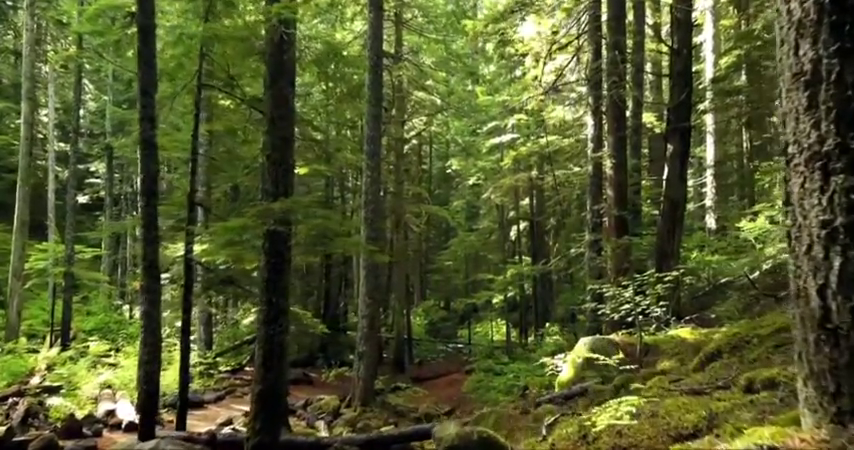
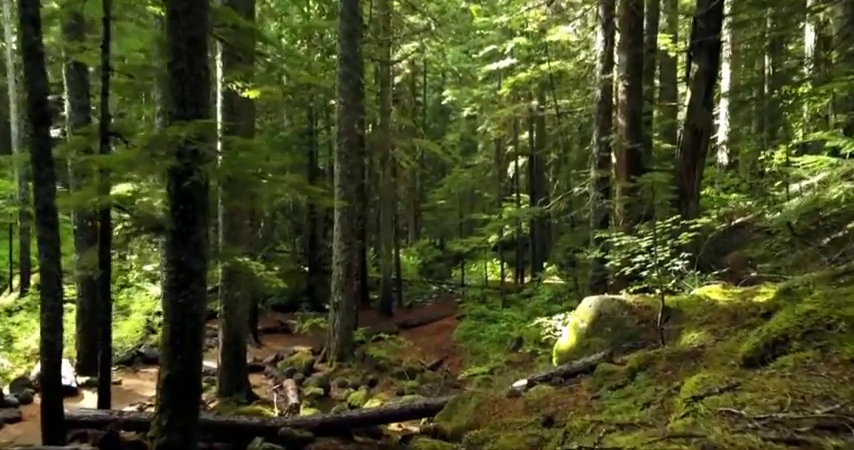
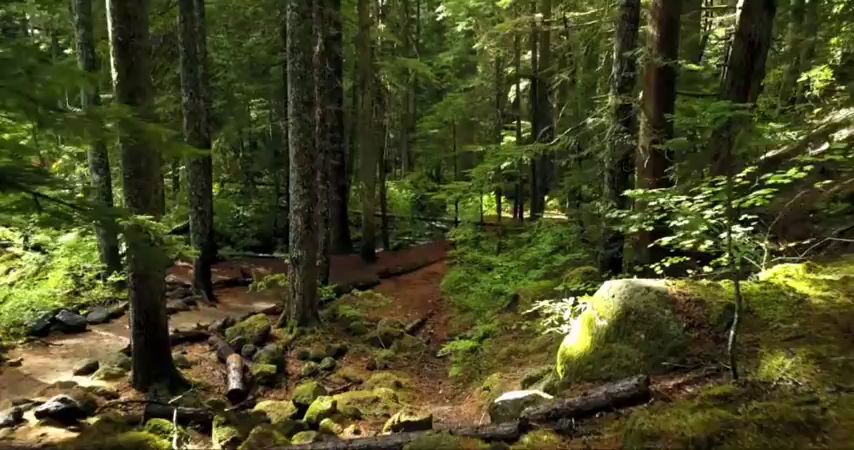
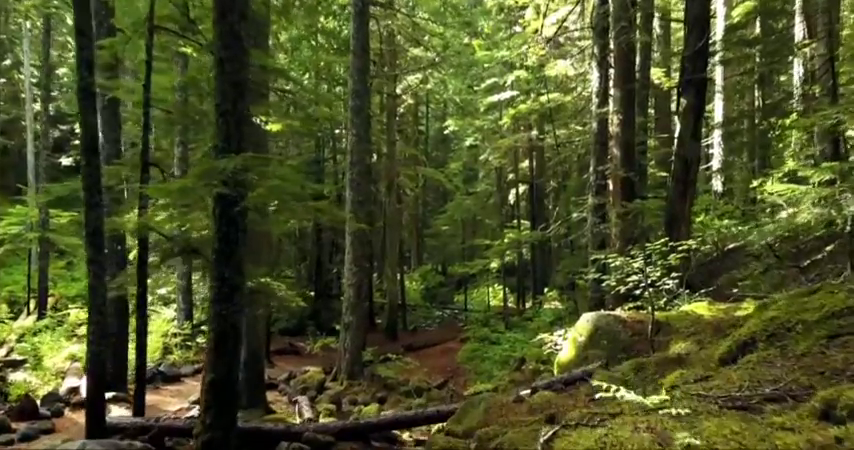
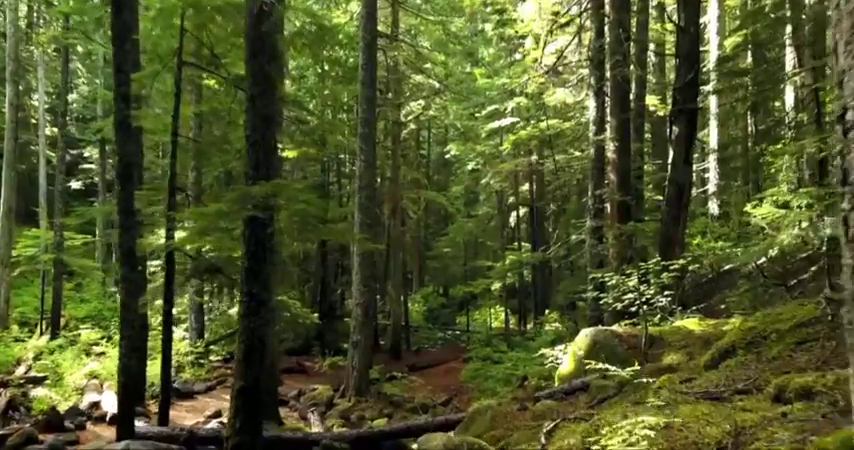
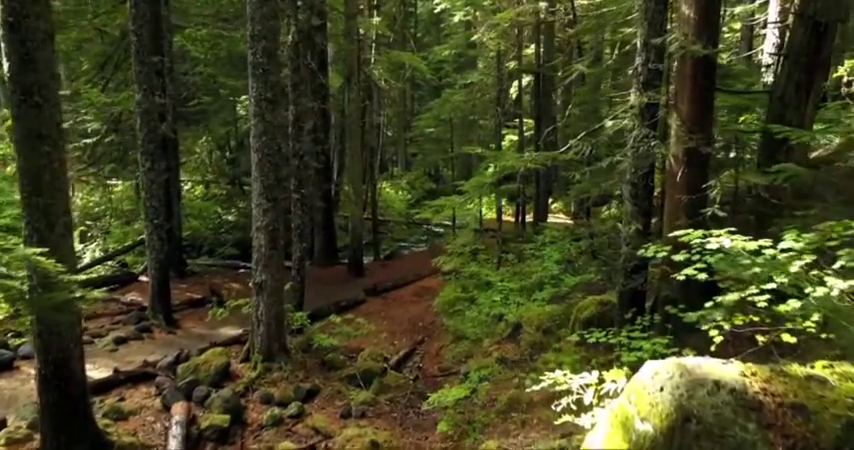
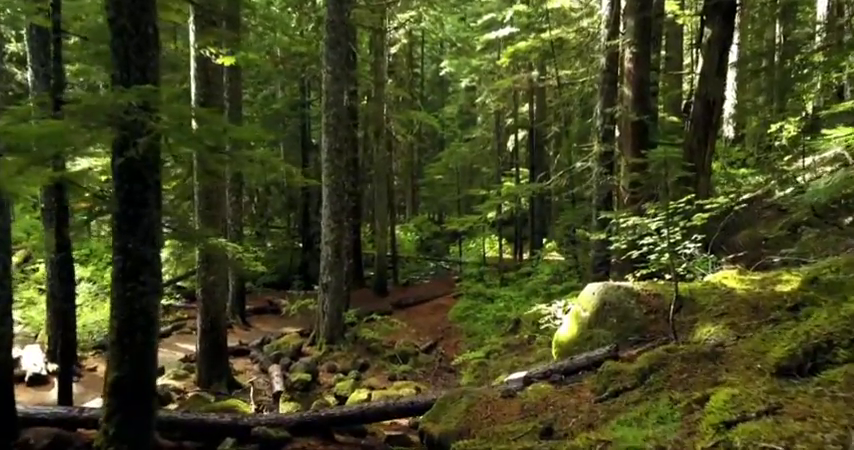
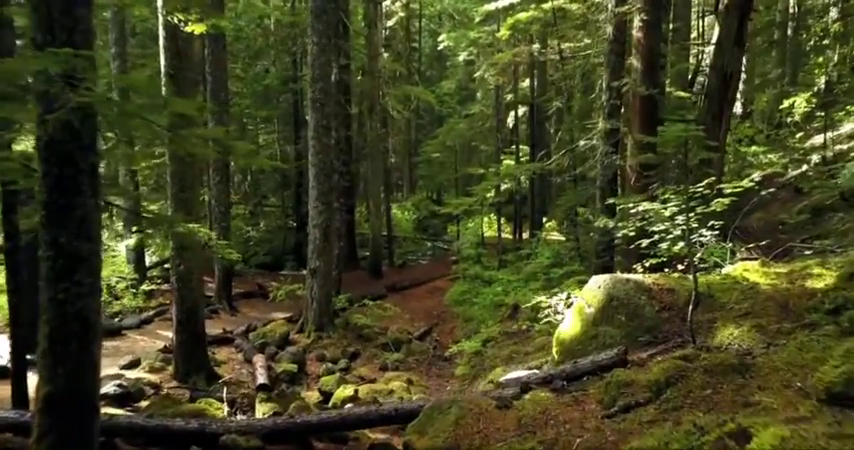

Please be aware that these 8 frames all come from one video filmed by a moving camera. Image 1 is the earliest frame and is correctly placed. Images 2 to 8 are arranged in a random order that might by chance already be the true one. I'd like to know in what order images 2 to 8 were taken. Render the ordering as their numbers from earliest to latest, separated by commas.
5, 4, 2, 7, 8, 3, 6
